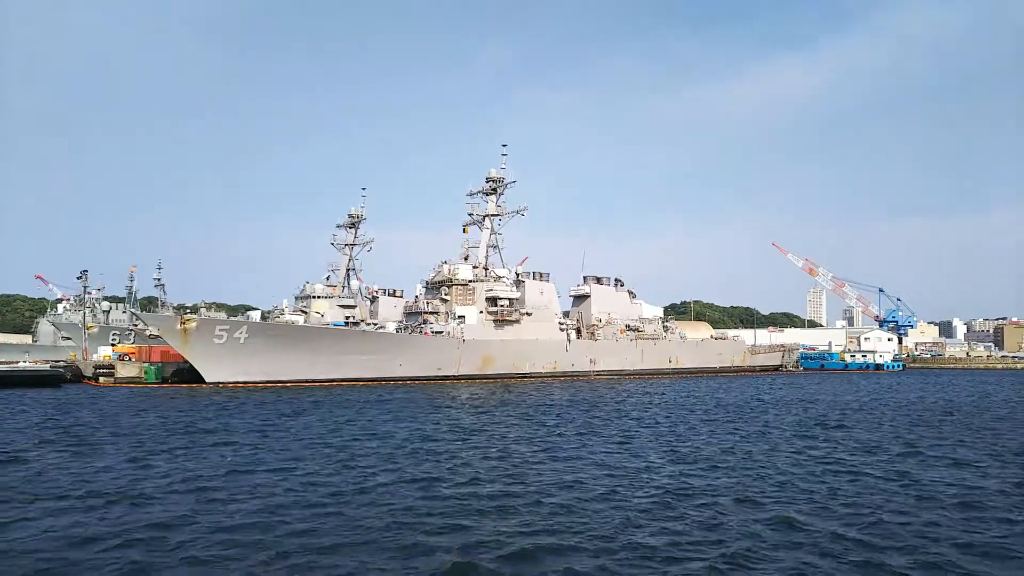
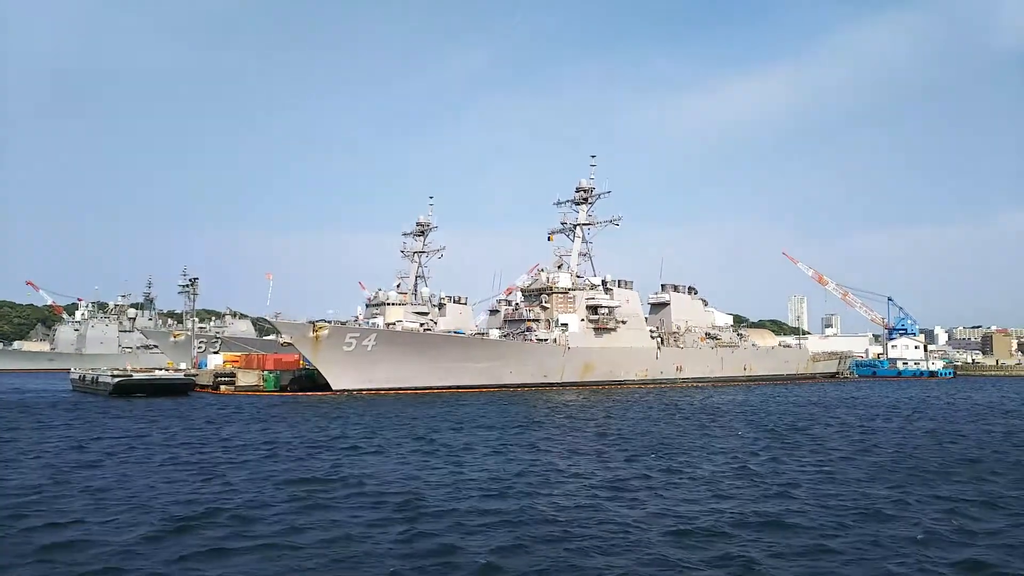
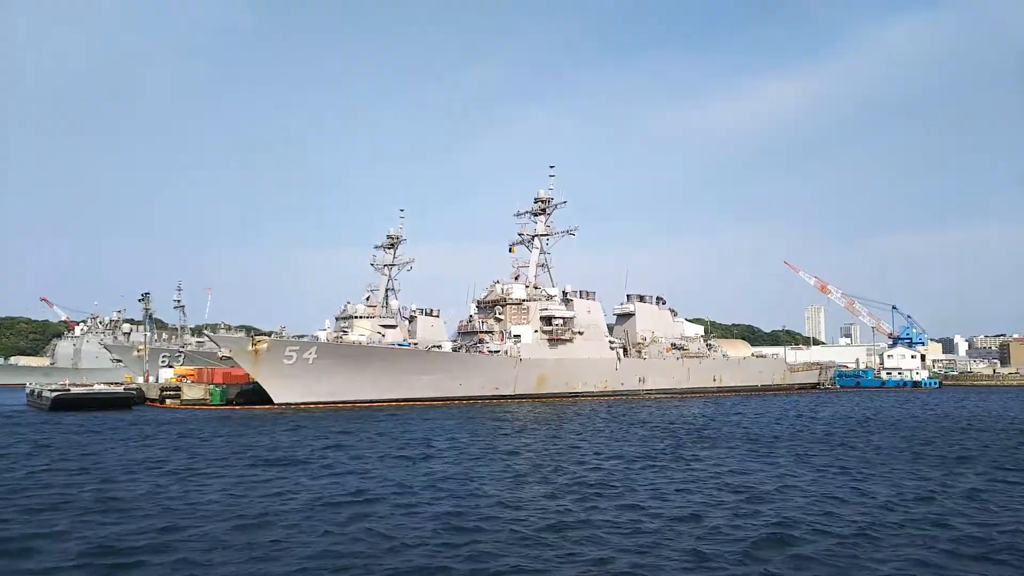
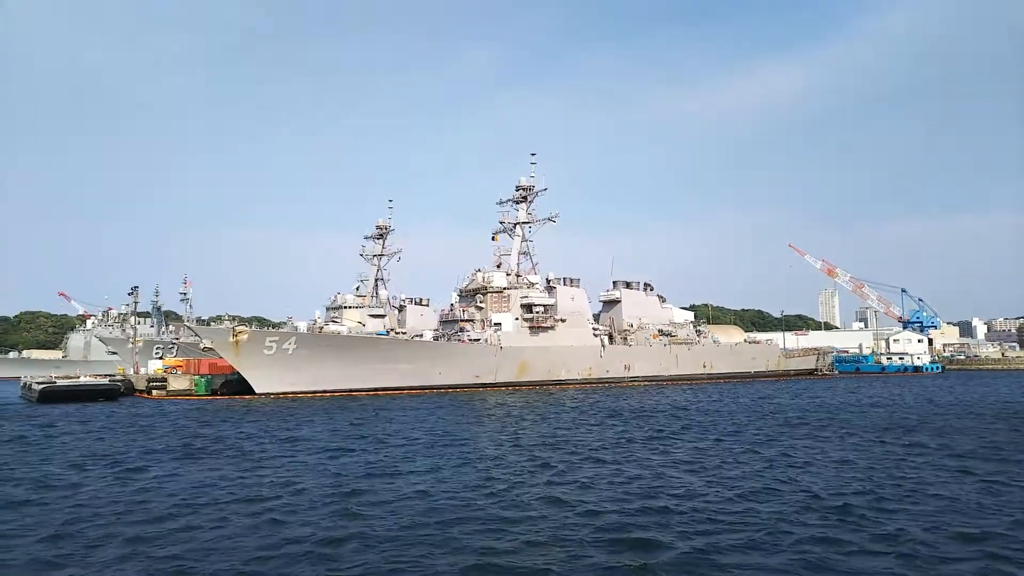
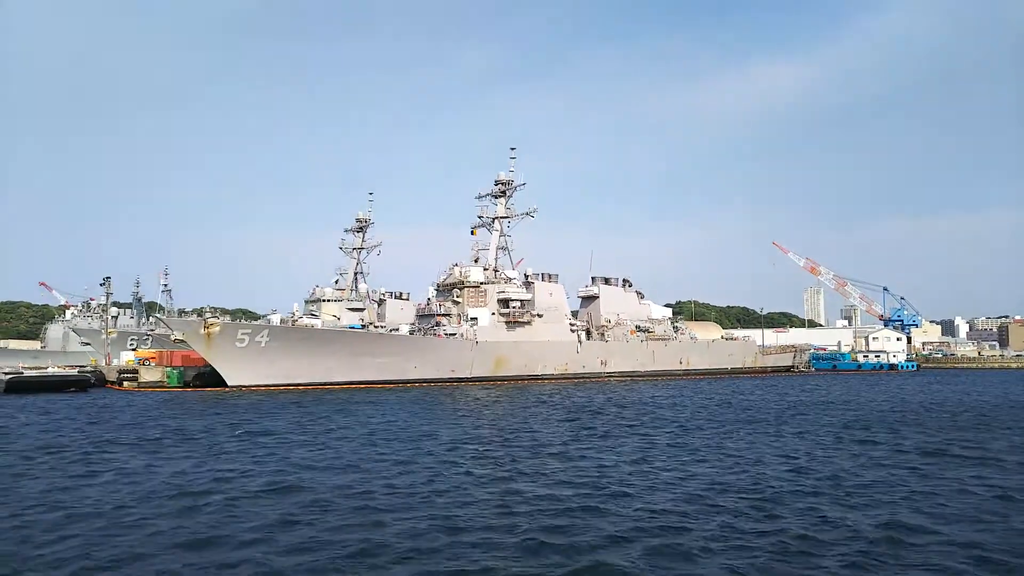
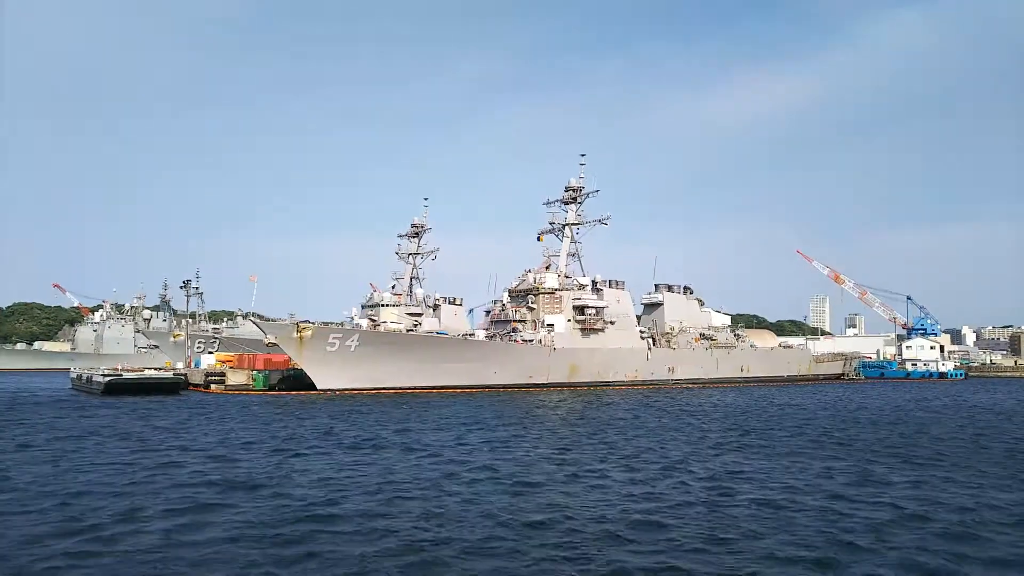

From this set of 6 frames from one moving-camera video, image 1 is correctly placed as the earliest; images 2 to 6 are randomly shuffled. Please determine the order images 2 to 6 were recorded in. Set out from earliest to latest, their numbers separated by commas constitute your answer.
5, 4, 3, 6, 2
